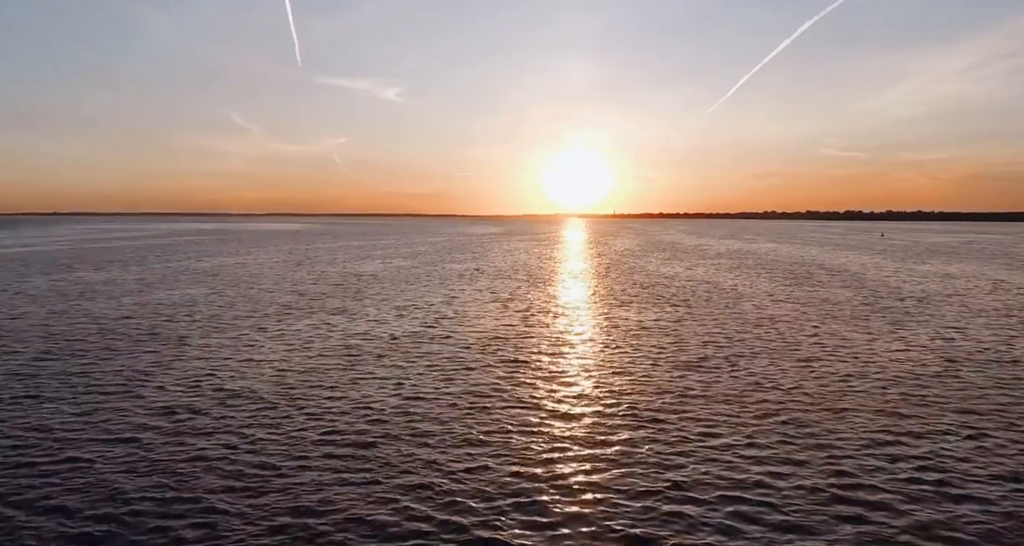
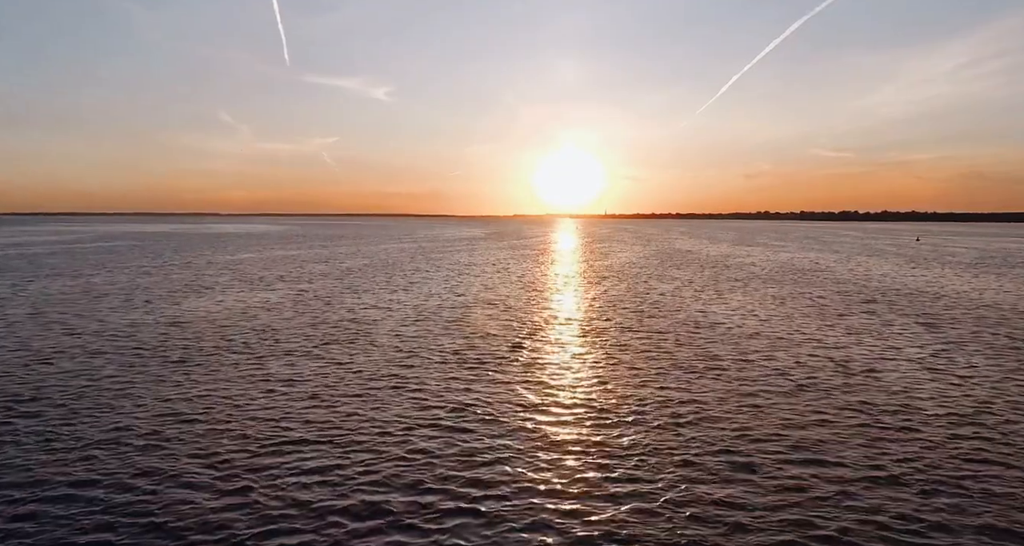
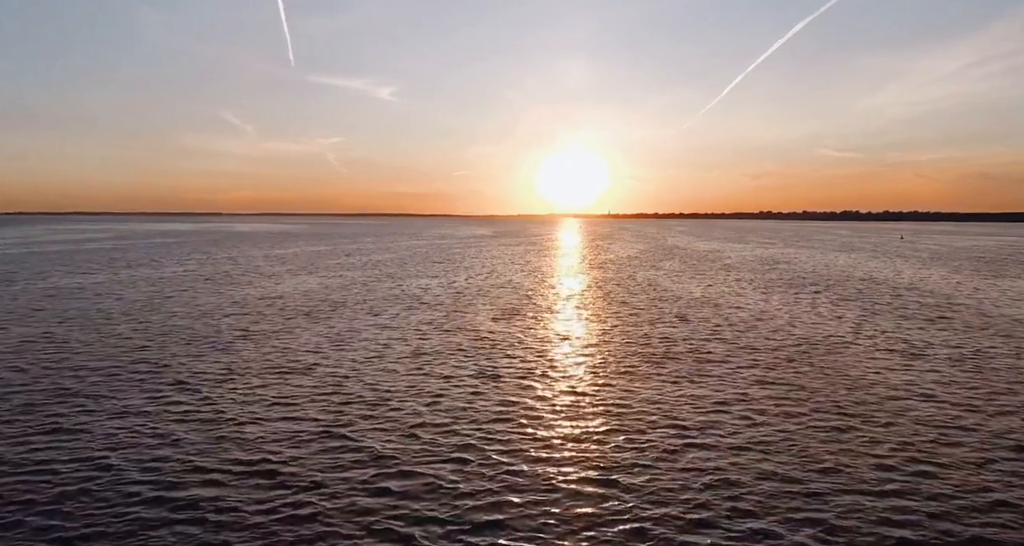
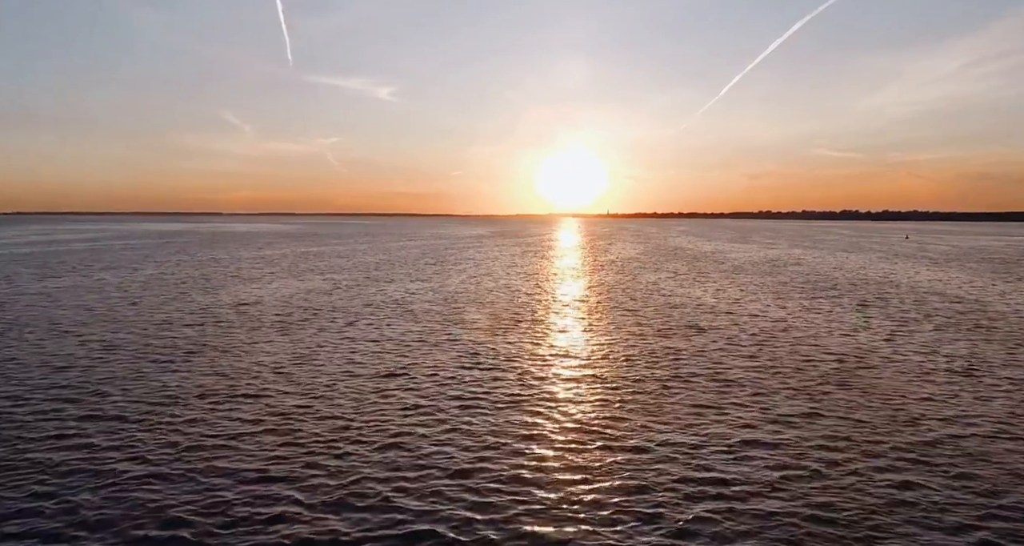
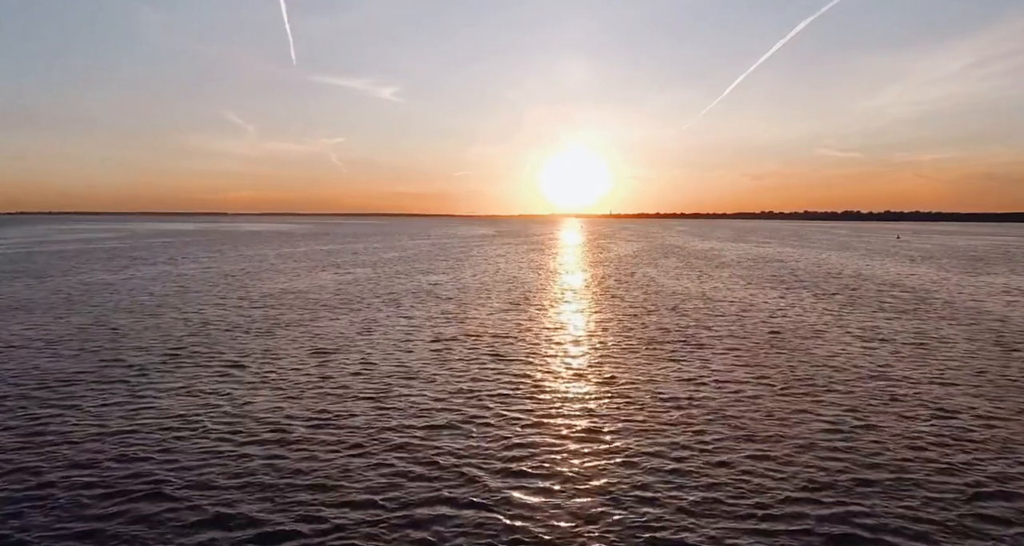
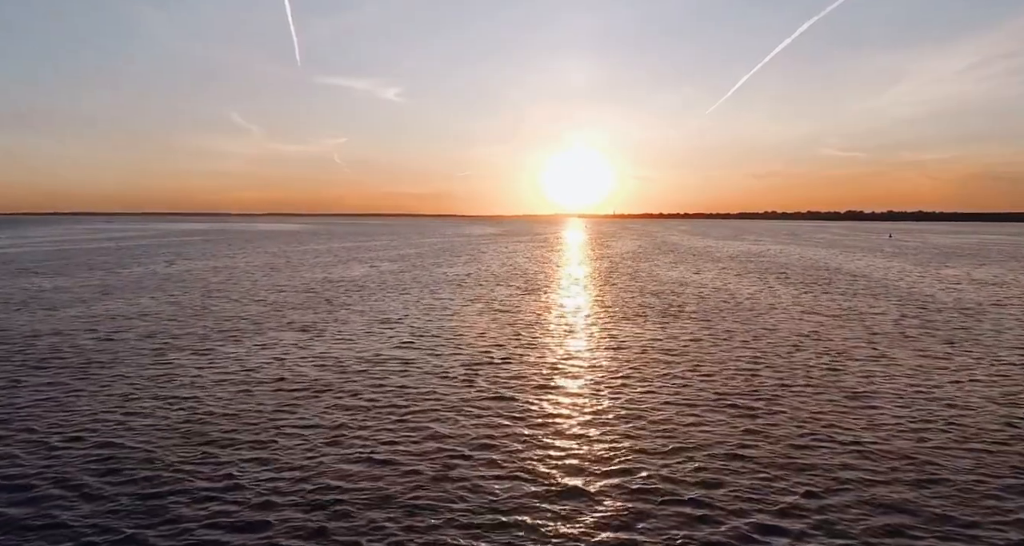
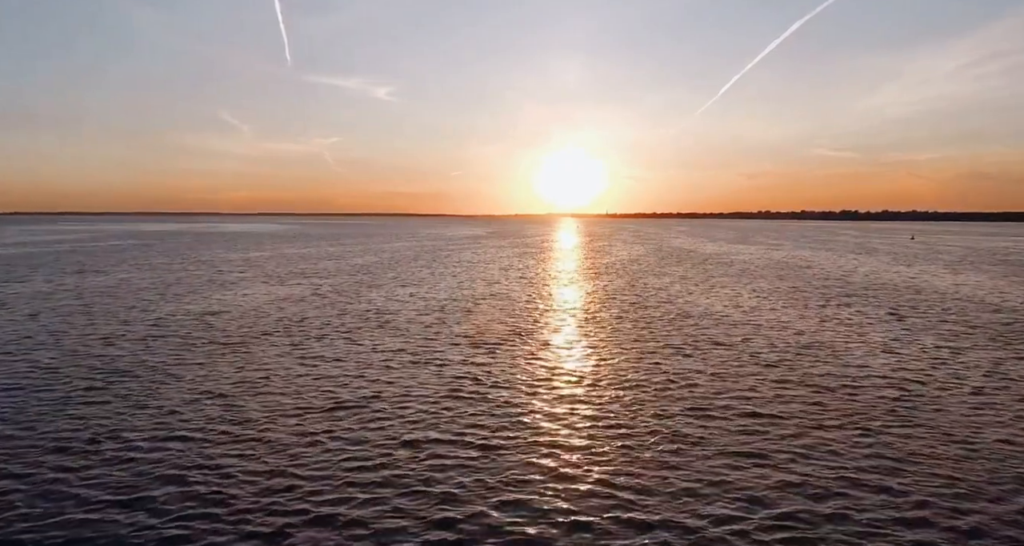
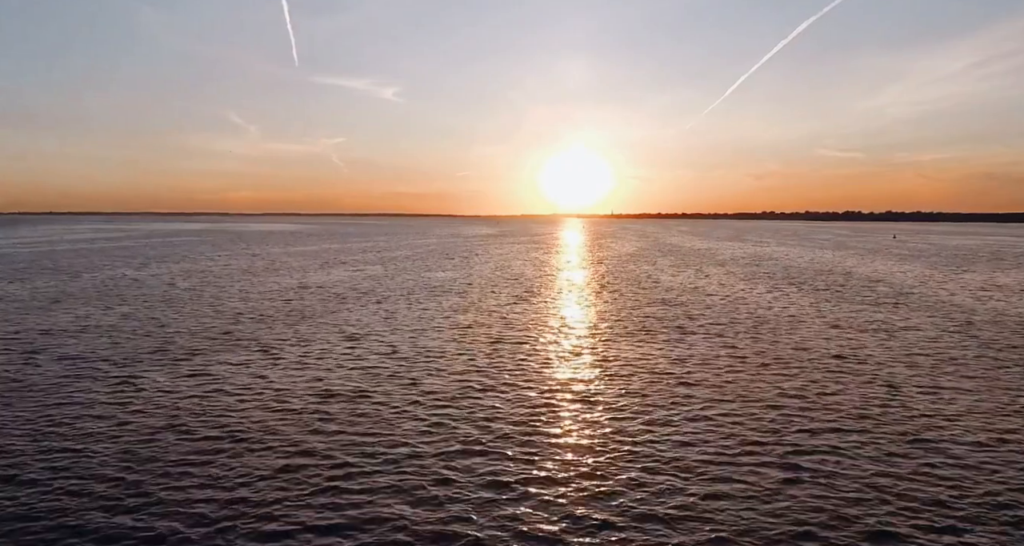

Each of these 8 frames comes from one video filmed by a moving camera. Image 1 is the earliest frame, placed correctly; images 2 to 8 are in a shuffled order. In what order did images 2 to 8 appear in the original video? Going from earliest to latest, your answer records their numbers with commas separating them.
6, 8, 5, 3, 4, 7, 2
